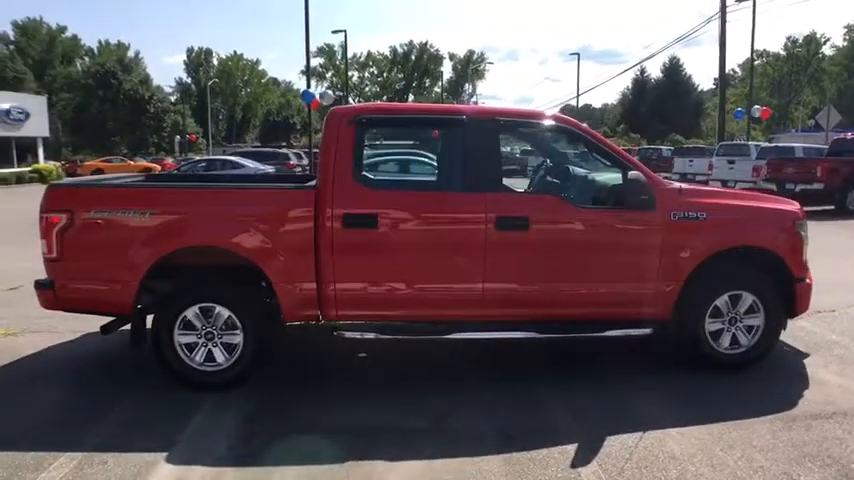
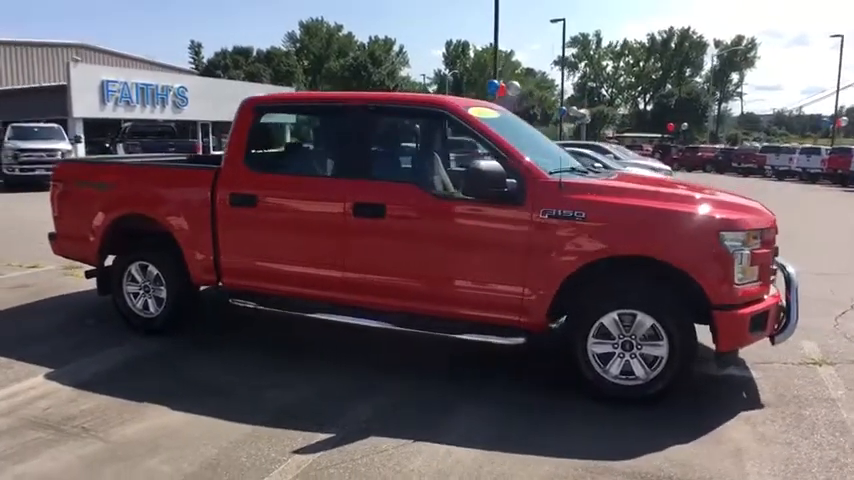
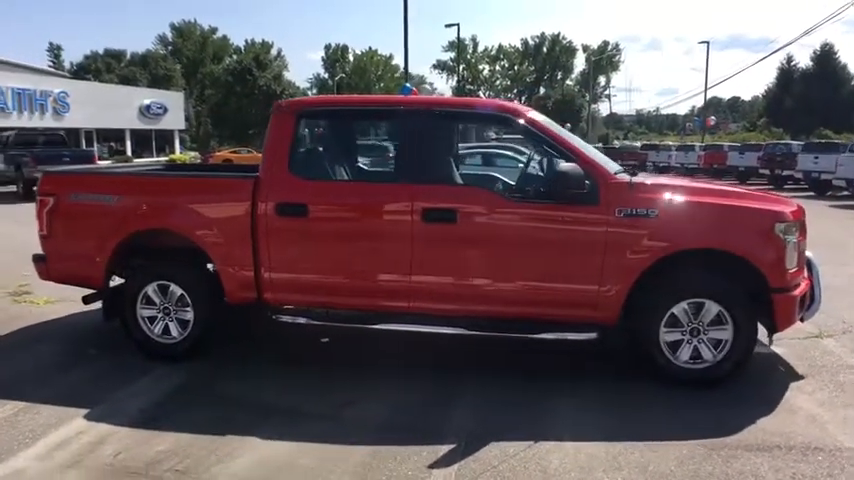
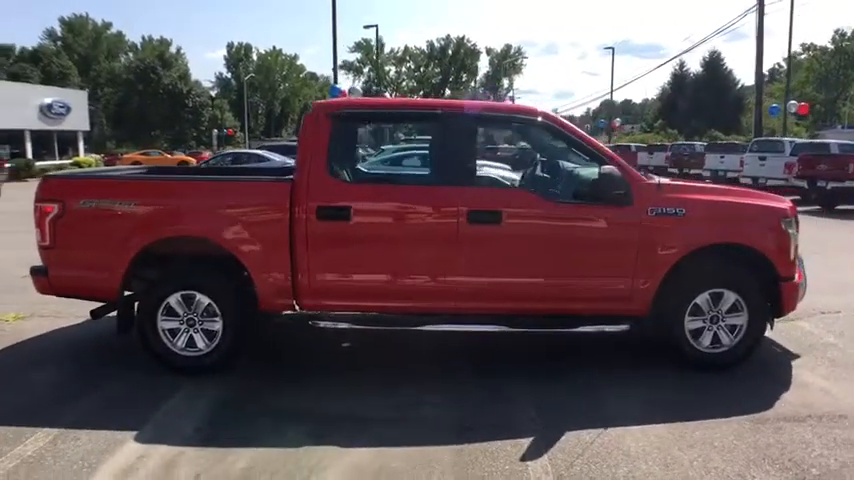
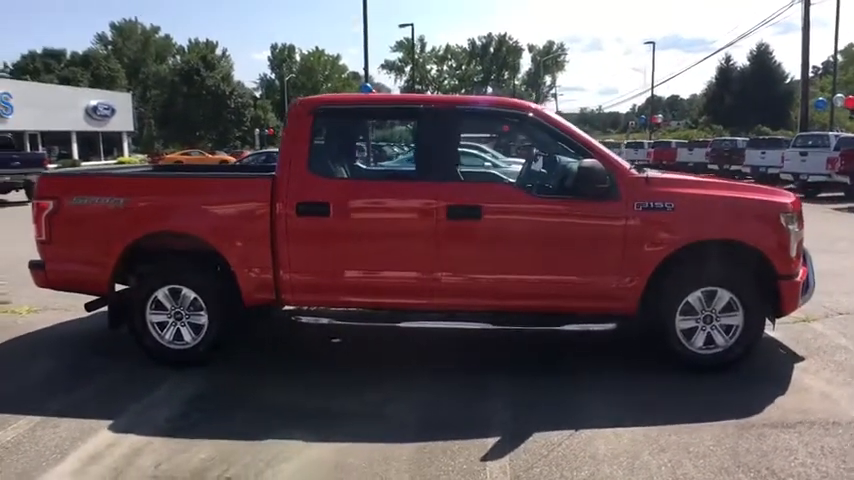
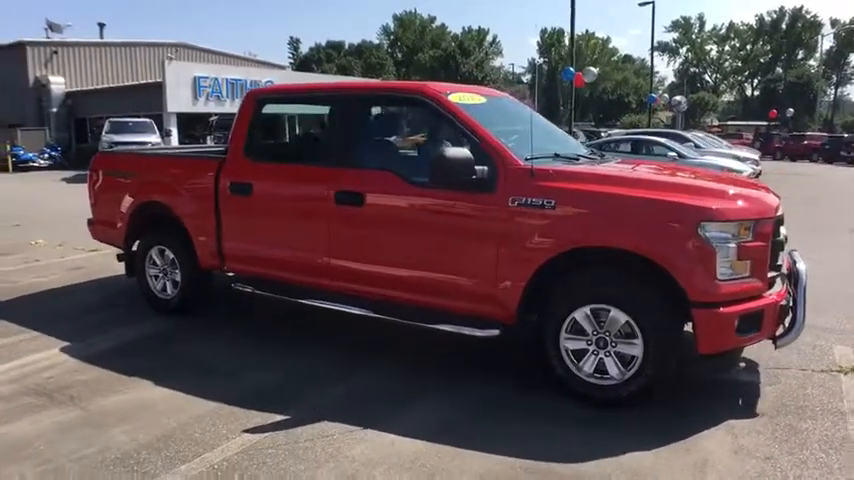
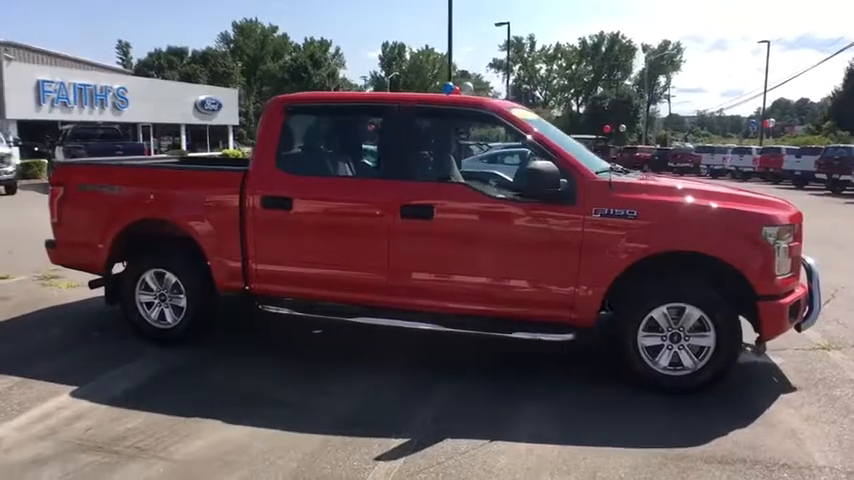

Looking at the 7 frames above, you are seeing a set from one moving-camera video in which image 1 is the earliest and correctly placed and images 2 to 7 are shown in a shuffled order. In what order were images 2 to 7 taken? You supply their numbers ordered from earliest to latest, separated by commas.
4, 5, 3, 7, 2, 6
